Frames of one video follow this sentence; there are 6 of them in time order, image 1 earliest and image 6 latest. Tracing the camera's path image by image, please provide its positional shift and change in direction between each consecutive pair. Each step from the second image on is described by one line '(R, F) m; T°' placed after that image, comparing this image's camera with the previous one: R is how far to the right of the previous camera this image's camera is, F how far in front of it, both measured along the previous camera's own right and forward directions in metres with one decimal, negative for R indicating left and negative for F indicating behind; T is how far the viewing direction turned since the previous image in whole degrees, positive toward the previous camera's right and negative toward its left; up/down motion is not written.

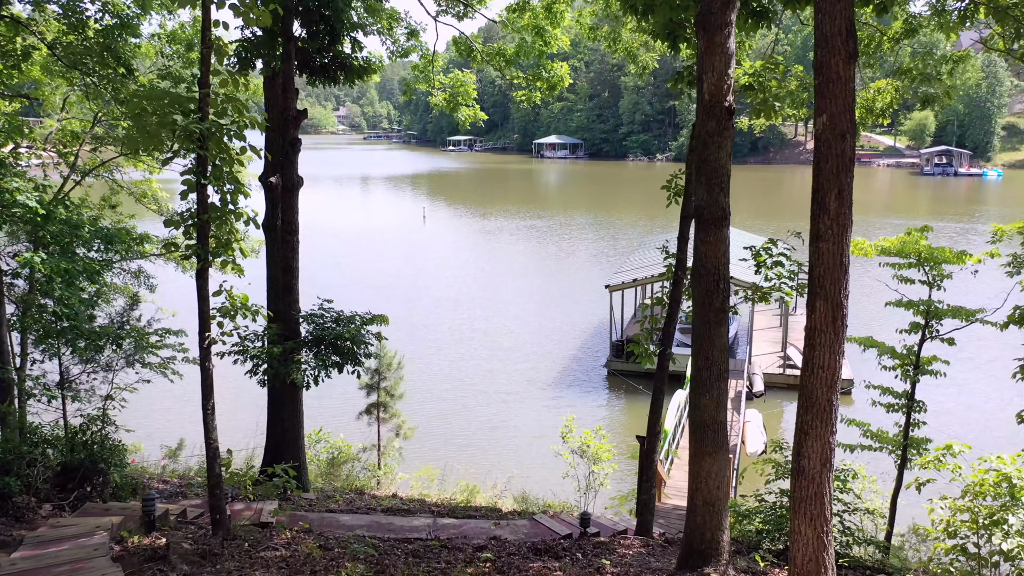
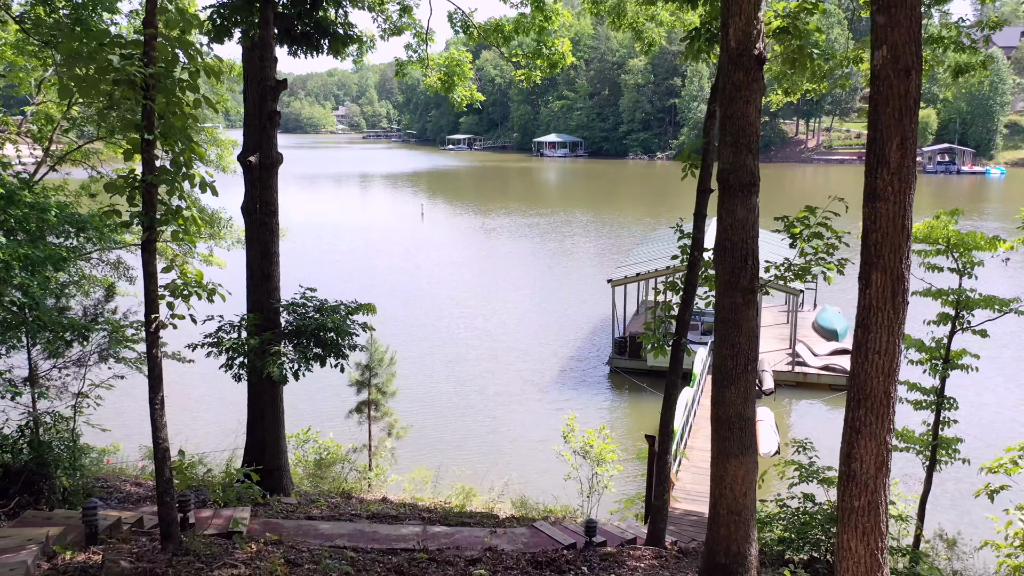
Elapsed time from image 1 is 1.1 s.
(0.0, +0.6) m; 0°
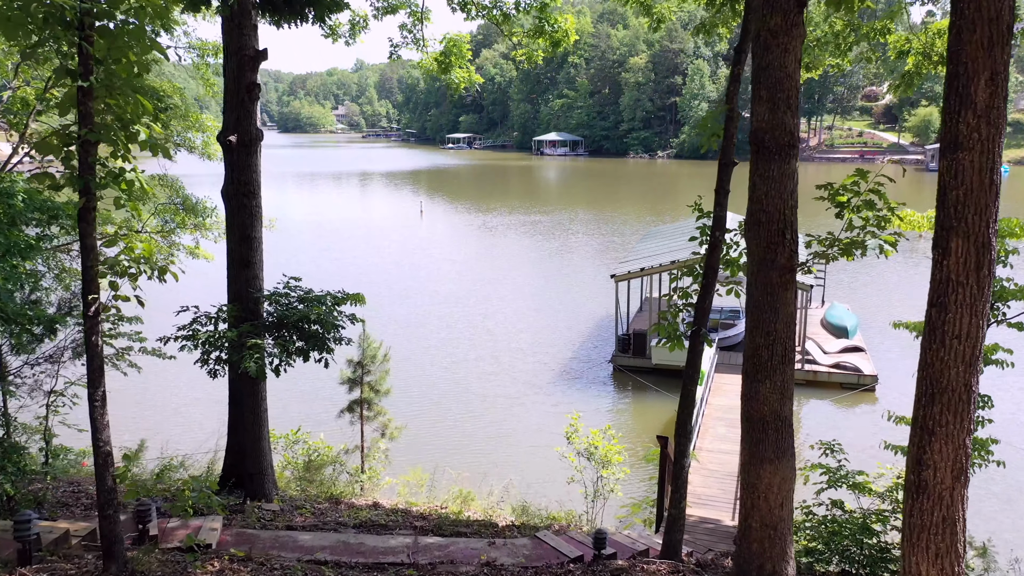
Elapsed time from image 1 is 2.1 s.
(0.0, +0.5) m; 0°
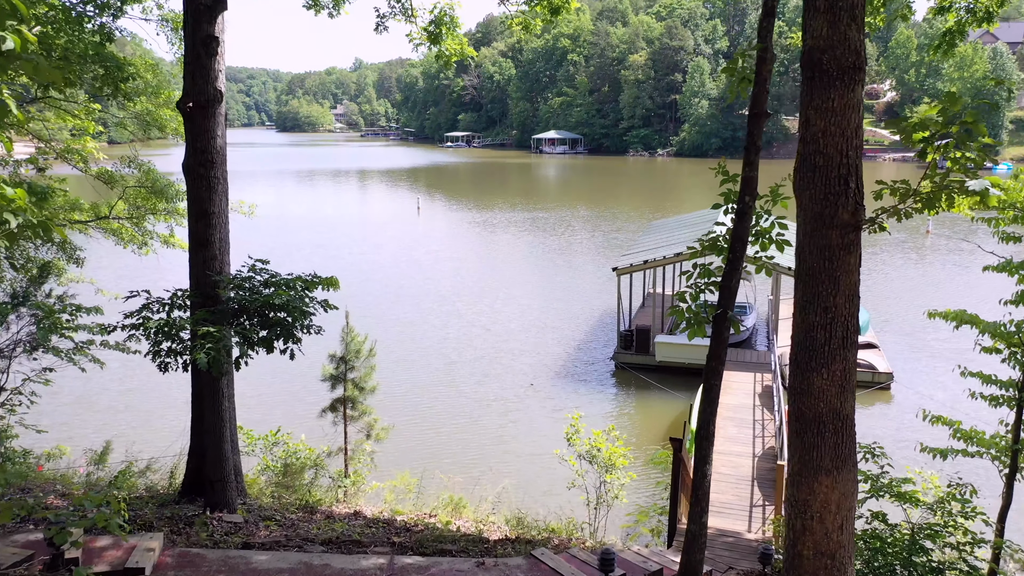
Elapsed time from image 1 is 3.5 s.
(0.0, +0.7) m; 0°
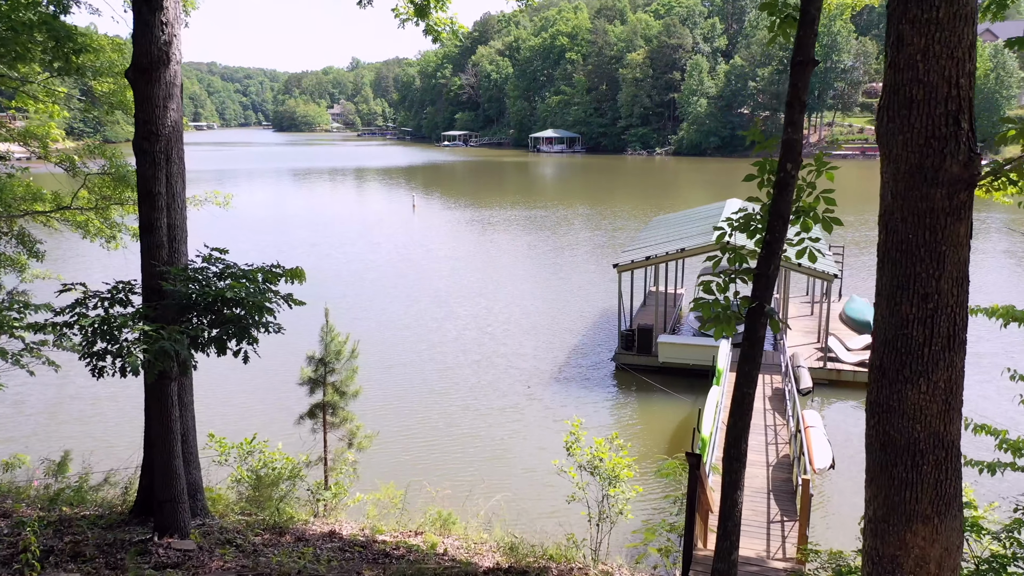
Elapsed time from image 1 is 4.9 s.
(0.0, +0.7) m; 0°
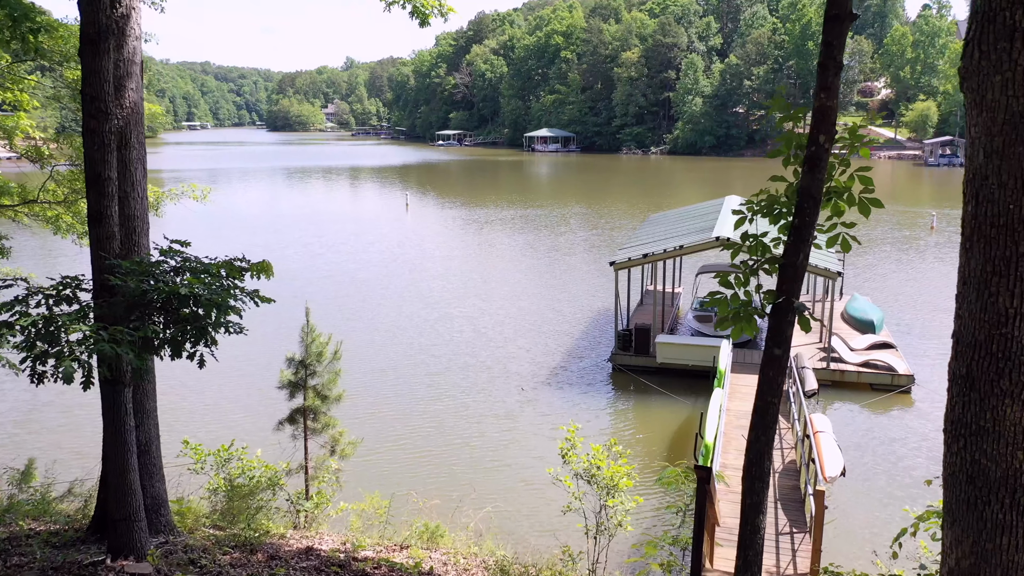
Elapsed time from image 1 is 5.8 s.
(0.0, +0.5) m; 0°
